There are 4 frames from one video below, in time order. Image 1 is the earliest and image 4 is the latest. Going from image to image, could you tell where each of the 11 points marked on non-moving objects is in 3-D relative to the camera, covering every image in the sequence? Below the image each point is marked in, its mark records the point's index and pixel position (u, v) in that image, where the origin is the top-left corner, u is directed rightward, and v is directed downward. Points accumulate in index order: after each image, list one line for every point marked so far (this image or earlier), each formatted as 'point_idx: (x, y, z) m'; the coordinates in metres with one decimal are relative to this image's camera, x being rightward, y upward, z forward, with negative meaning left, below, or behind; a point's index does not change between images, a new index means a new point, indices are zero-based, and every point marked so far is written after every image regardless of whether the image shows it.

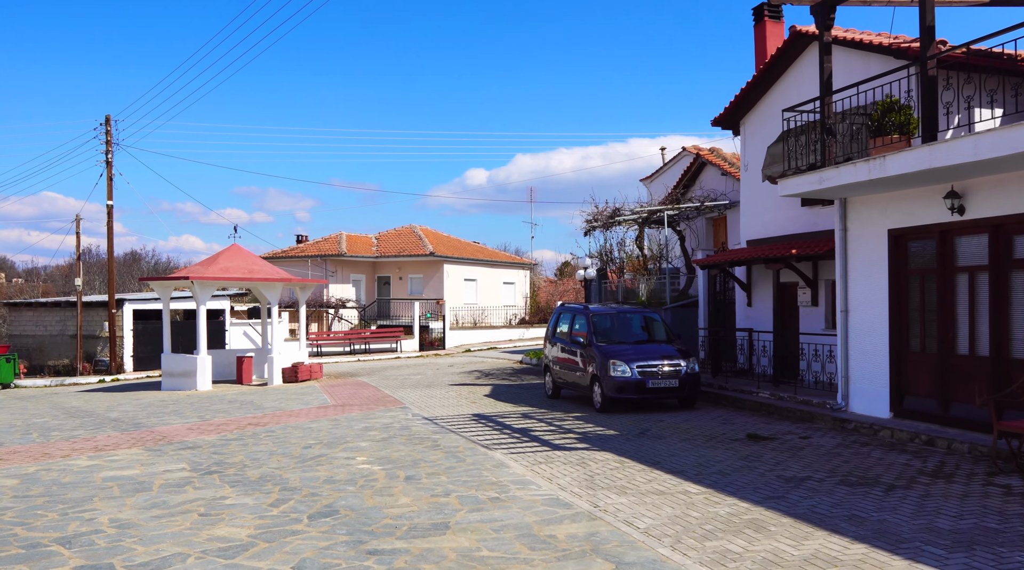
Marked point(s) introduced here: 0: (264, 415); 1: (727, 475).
0: (-4.5, -2.4, +15.7) m
1: (+2.3, -2.0, +9.1) m
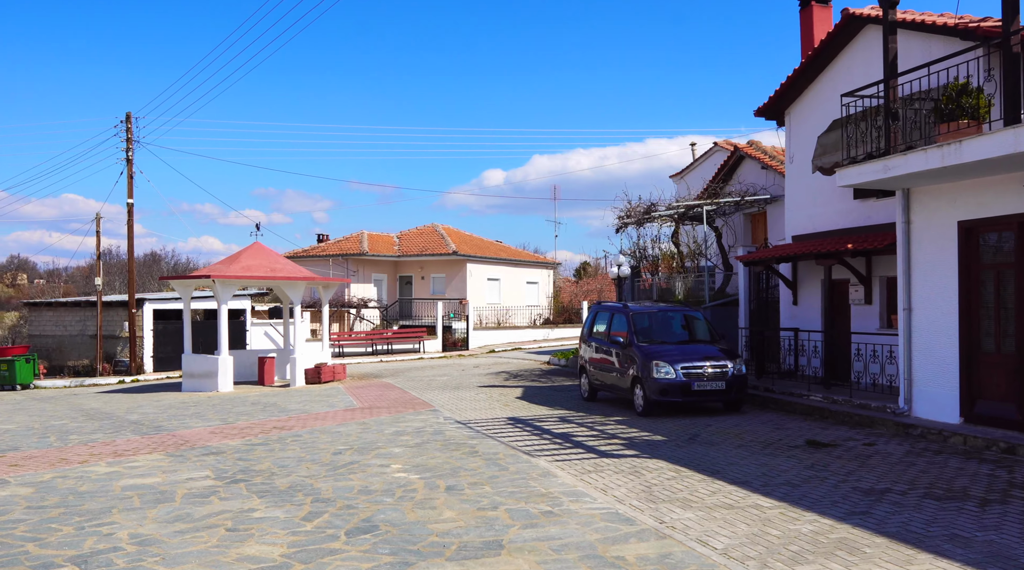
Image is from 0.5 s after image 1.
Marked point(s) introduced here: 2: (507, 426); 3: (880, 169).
0: (-3.9, -2.4, +15.0) m
1: (+2.8, -2.0, +8.4) m
2: (-0.1, -2.2, +13.2) m
3: (+4.9, +1.5, +11.4) m
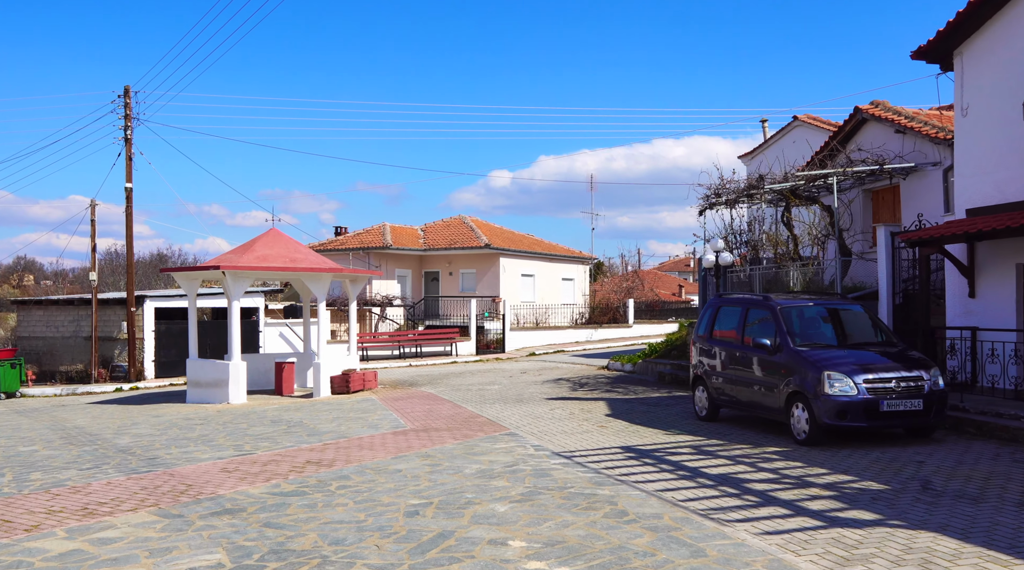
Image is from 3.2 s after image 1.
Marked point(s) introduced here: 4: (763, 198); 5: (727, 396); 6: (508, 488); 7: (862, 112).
0: (-2.5, -2.2, +11.4) m
1: (+4.2, -1.8, +4.7) m
2: (+1.3, -2.0, +9.5) m
3: (+6.3, +1.8, +7.7) m
4: (+5.1, +1.8, +17.5) m
5: (+3.1, -1.6, +12.2) m
6: (0.0, -2.0, +8.3) m
7: (+6.8, +3.4, +16.7) m
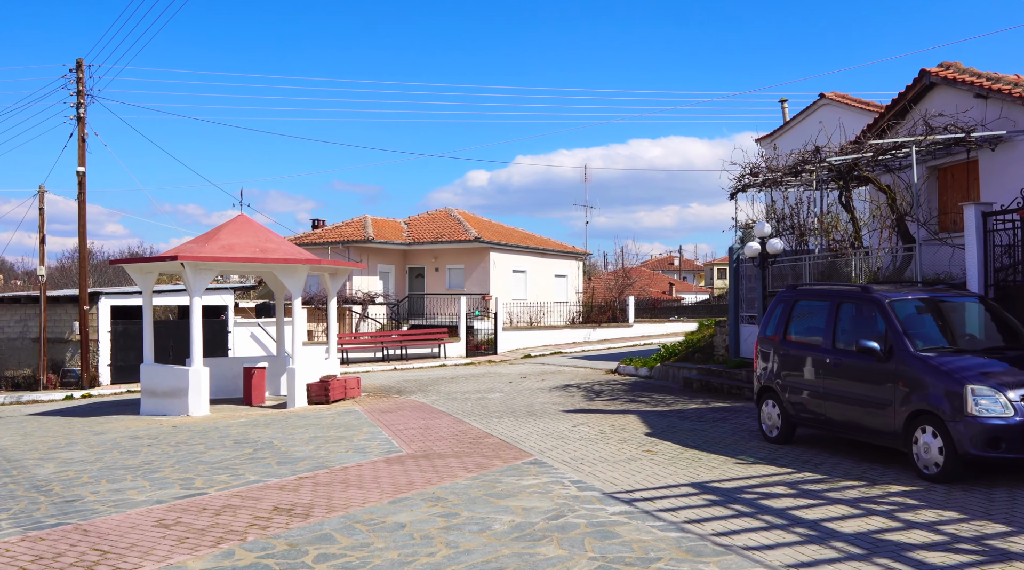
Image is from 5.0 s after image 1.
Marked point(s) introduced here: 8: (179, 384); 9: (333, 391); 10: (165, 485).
0: (-2.1, -2.0, +8.7) m
1: (+4.7, -1.6, +2.2) m
2: (+1.7, -1.9, +7.0) m
3: (+6.7, +1.9, +5.3) m
4: (+5.3, +1.9, +15.0) m
5: (+3.4, -1.4, +9.7) m
6: (+0.4, -1.8, +5.7) m
7: (+7.0, +3.5, +14.3) m
8: (-6.8, -2.0, +17.4) m
9: (-3.8, -2.2, +18.2) m
10: (-3.7, -2.1, +9.2) m
